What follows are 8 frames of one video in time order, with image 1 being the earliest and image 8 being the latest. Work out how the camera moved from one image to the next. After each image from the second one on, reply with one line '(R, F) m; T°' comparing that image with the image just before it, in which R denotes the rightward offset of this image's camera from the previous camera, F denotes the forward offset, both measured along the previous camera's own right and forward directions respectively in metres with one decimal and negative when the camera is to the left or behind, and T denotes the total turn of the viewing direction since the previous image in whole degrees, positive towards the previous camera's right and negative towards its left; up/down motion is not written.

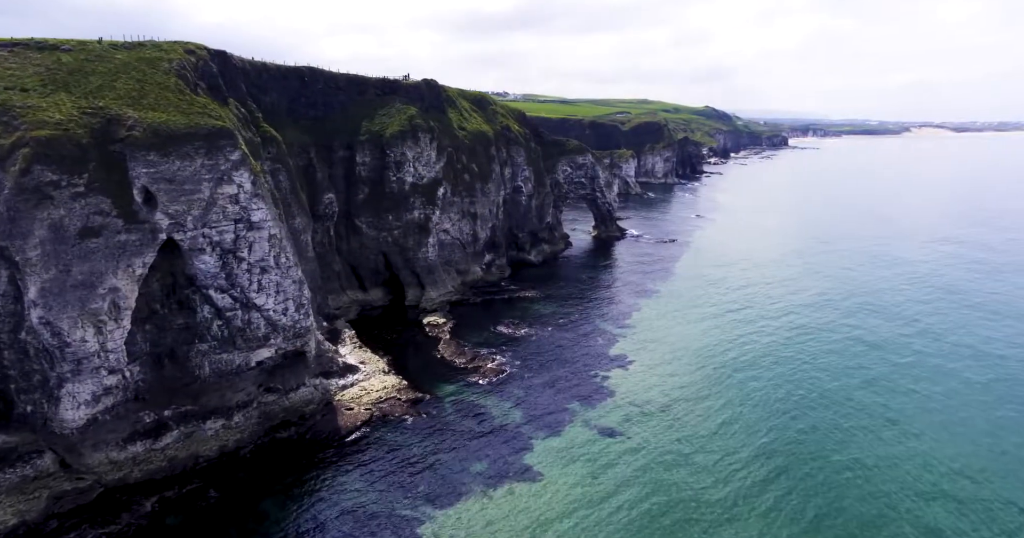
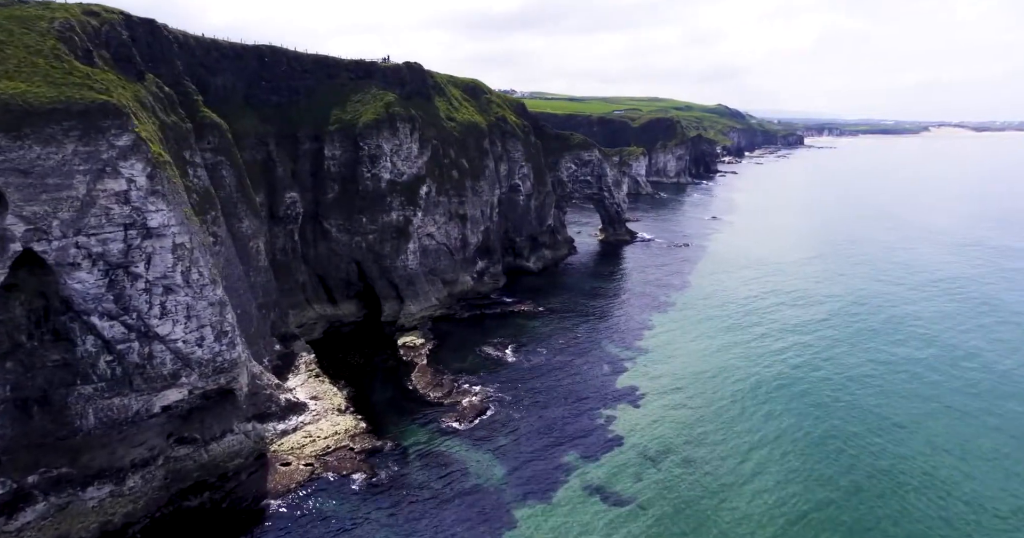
(+1.8, +11.1) m; -1°
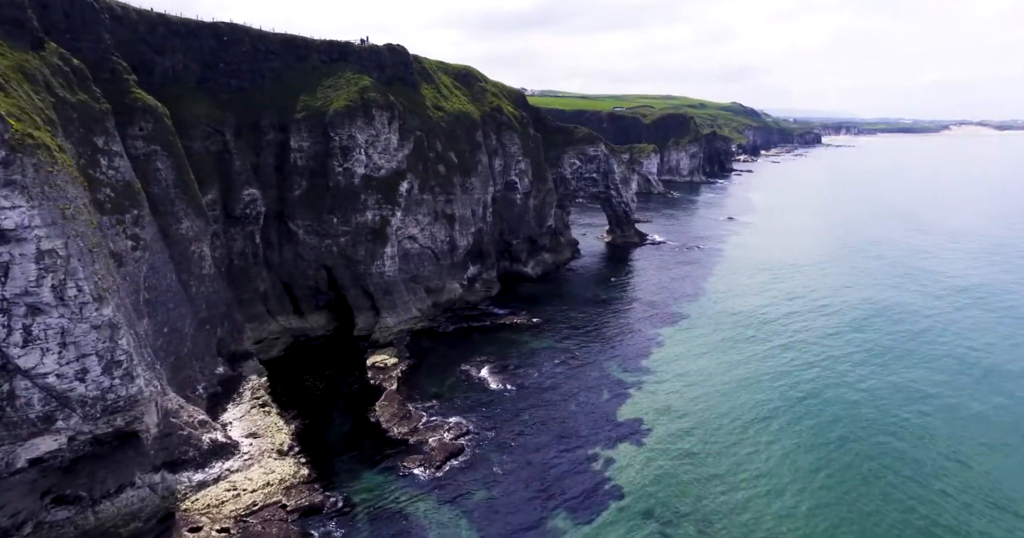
(+2.1, +8.7) m; -1°
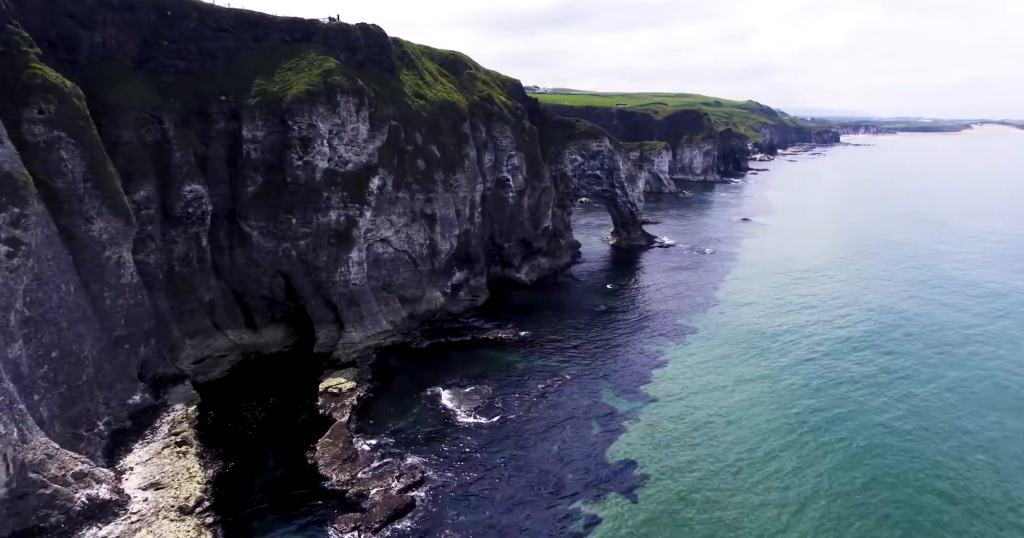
(+2.6, +8.1) m; -1°
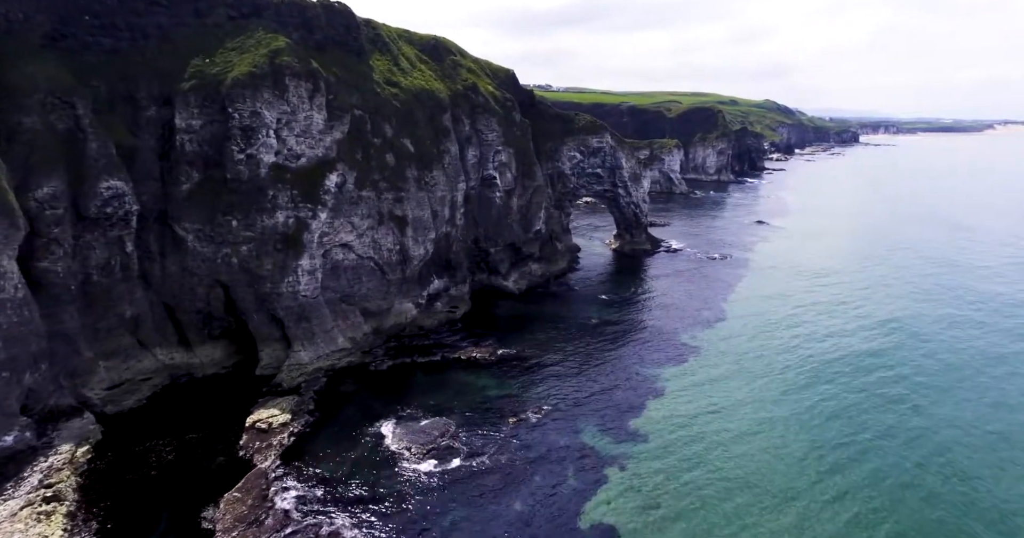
(+3.1, +7.8) m; -1°
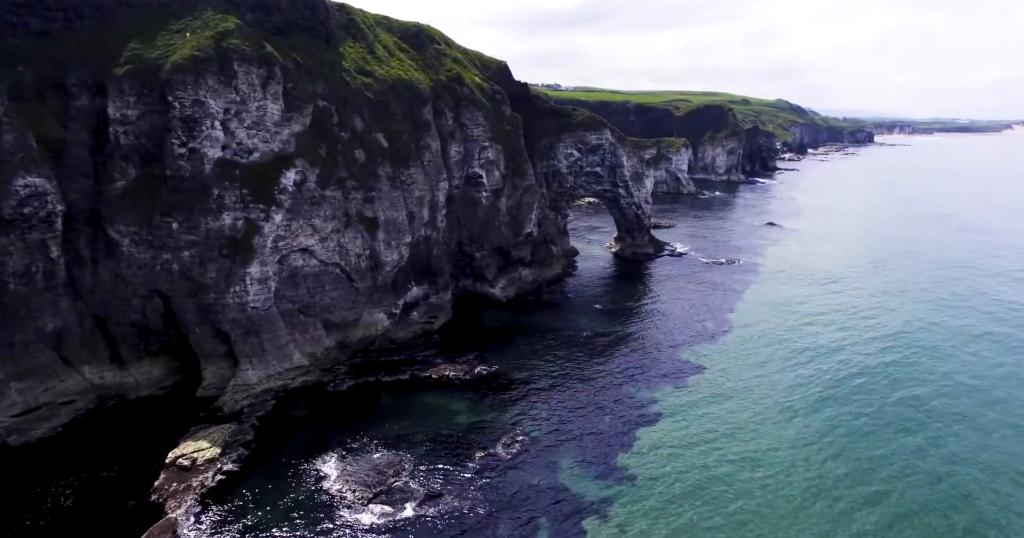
(+2.4, +5.7) m; -1°
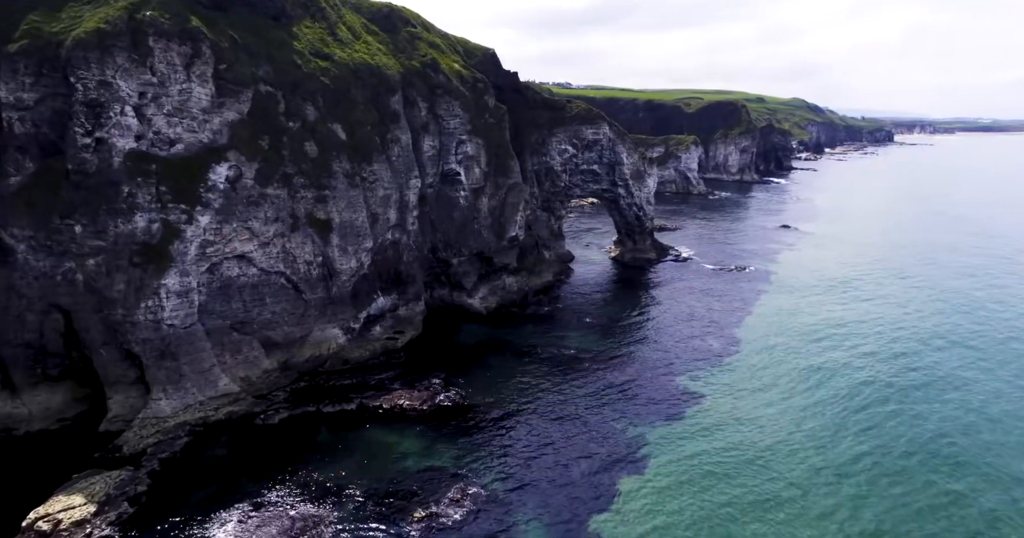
(+2.9, +6.9) m; -1°
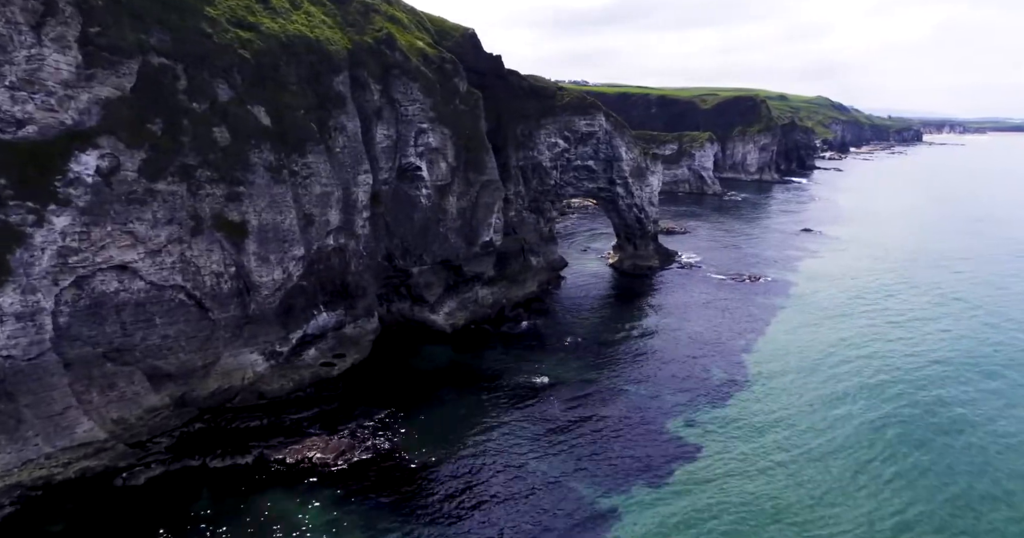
(+3.8, +8.9) m; -2°
